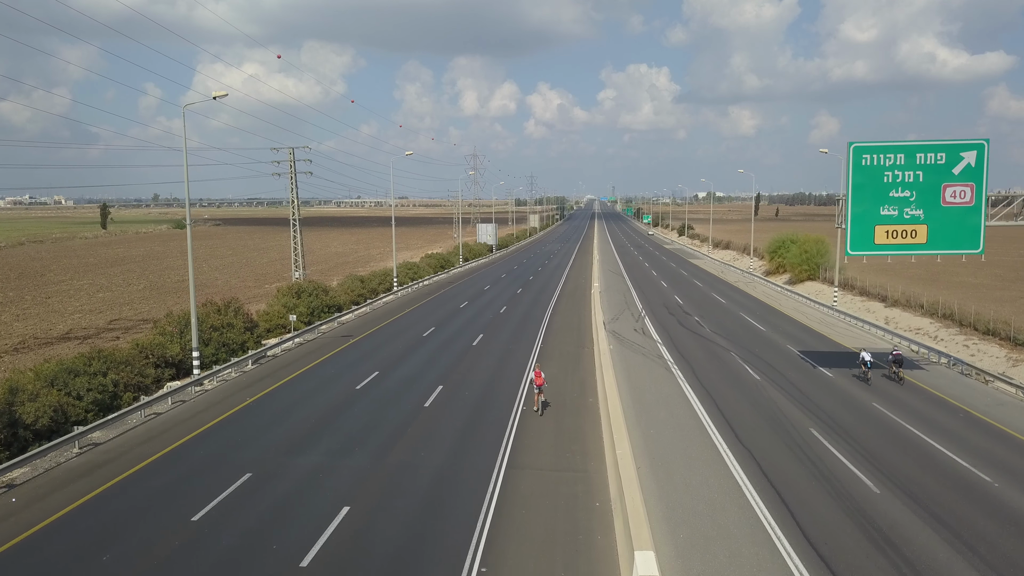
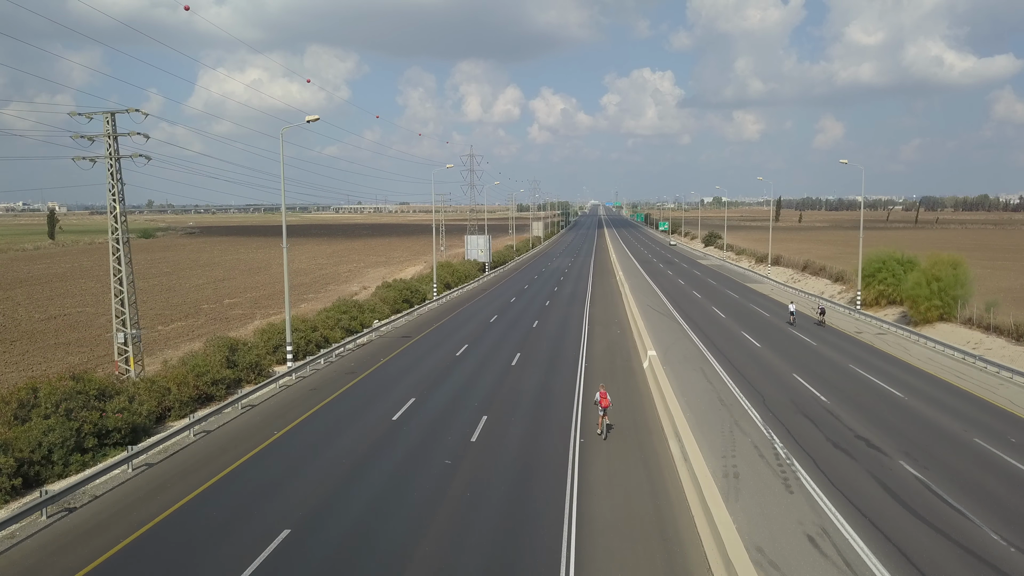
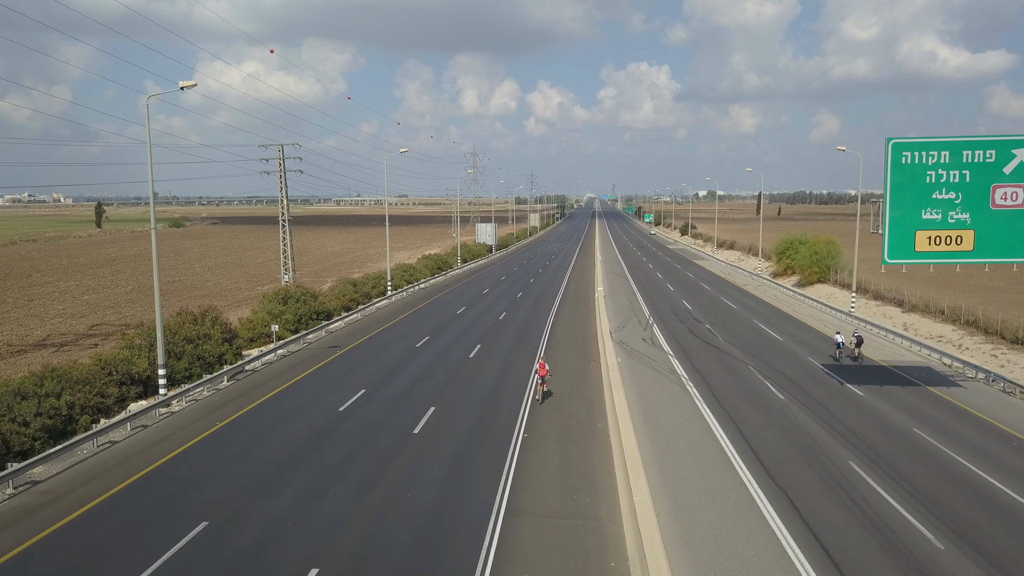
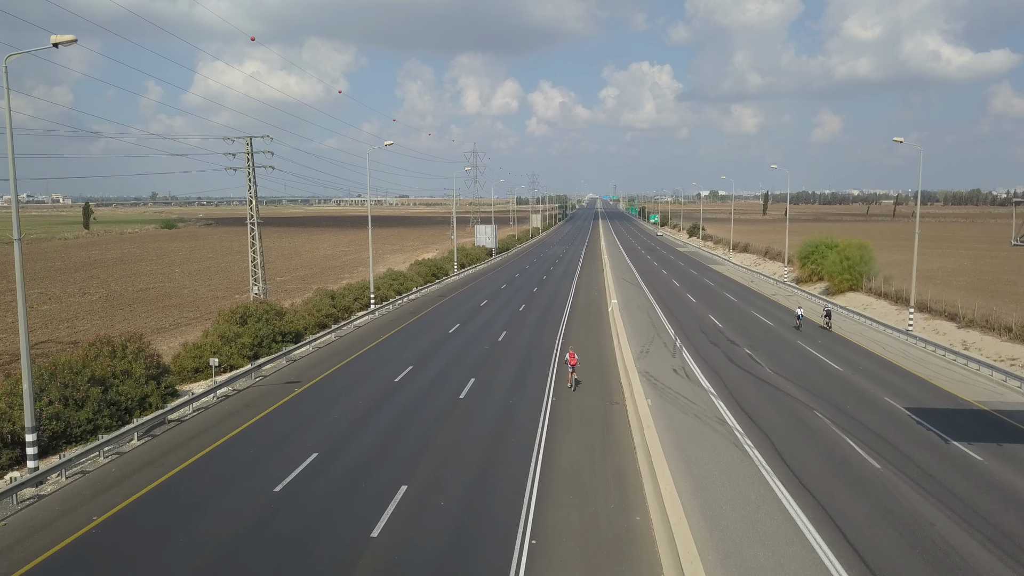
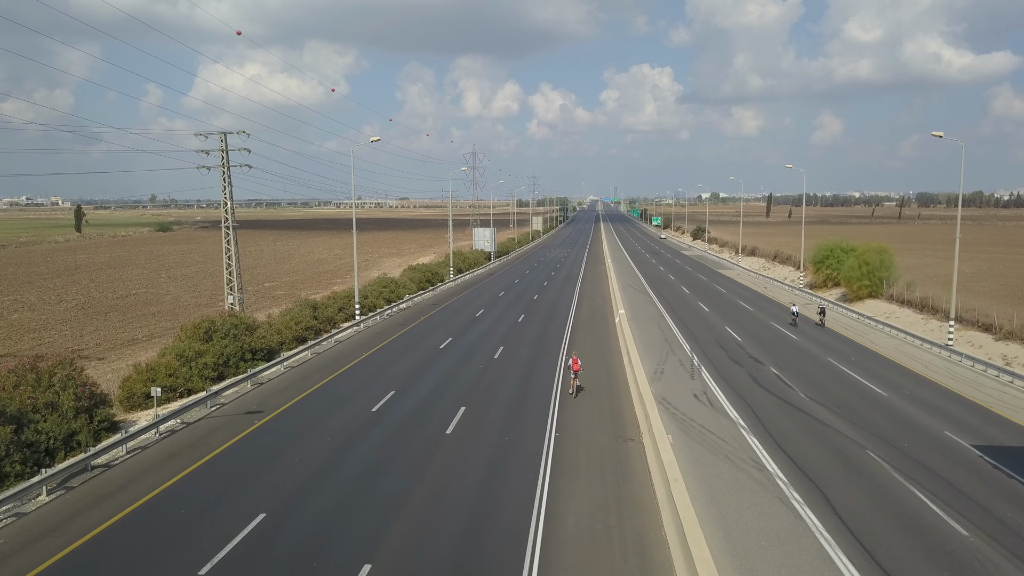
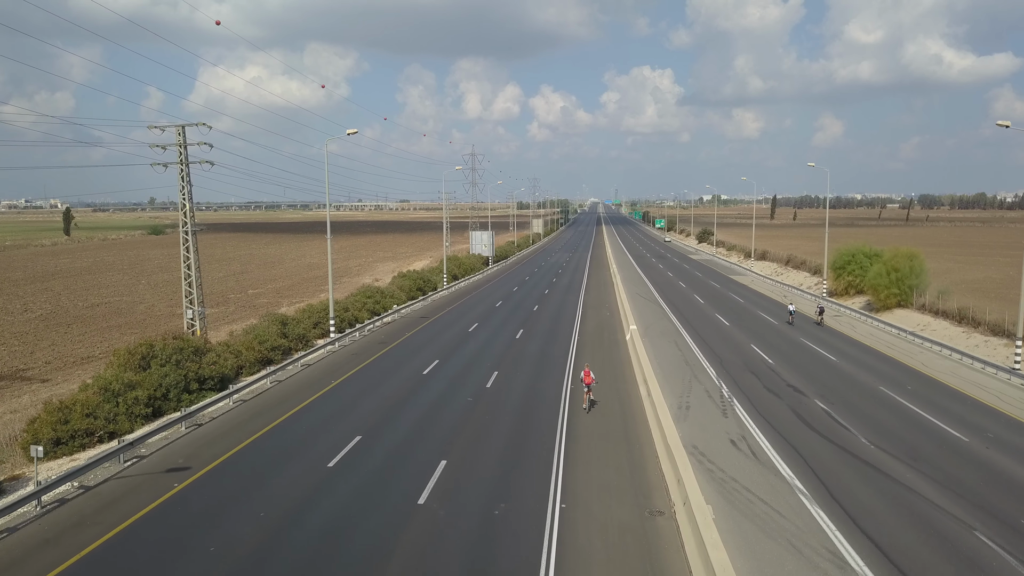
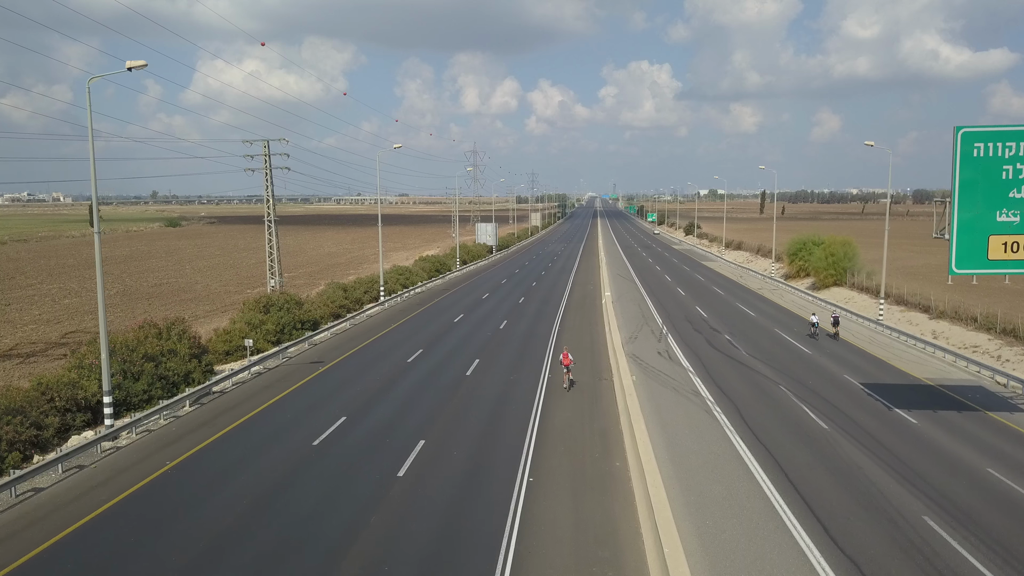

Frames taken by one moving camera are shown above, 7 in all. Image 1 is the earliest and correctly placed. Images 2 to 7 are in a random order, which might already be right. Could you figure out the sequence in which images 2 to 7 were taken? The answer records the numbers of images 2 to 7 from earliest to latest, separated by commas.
3, 7, 4, 5, 6, 2
